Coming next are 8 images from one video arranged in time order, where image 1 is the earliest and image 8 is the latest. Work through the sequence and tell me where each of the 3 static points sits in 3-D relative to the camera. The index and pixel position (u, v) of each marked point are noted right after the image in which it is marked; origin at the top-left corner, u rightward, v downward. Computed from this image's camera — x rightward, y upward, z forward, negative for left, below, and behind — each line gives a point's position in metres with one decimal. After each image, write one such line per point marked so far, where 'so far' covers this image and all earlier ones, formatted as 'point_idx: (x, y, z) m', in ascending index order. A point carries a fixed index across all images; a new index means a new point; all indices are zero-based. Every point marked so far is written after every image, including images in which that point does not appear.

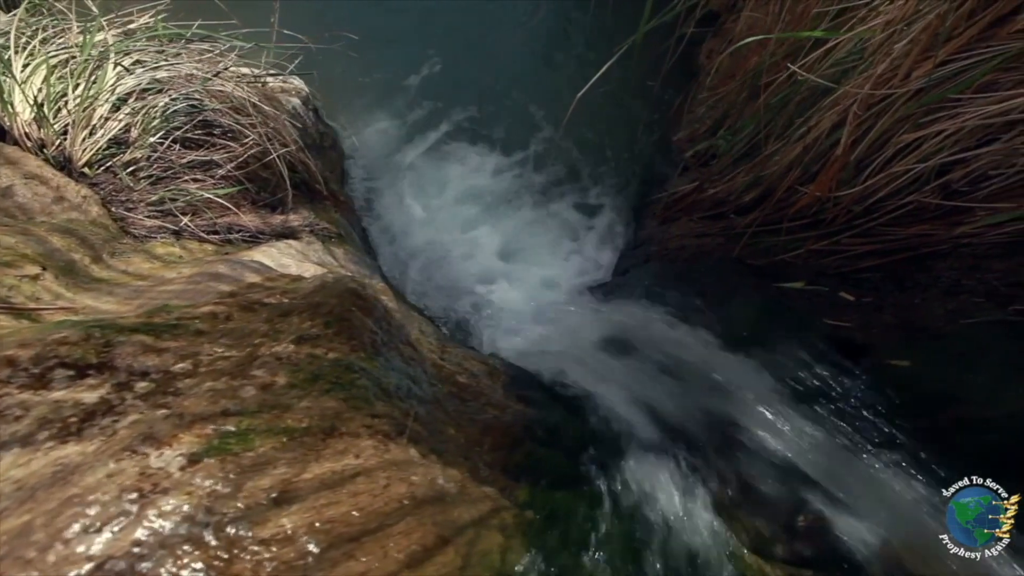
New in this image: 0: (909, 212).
0: (+3.8, +0.7, +1.9) m
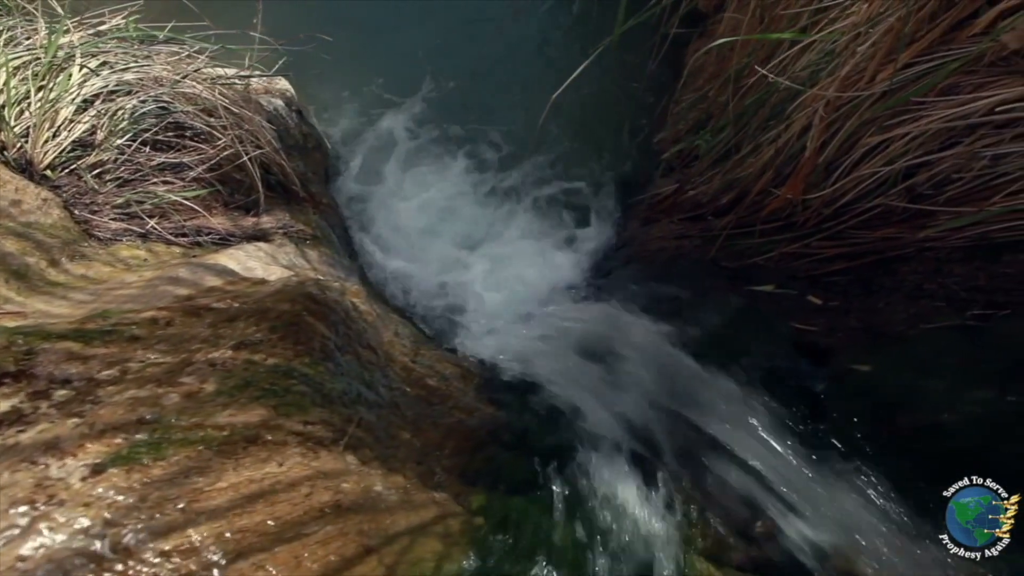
0: (+3.4, +0.7, +1.9) m
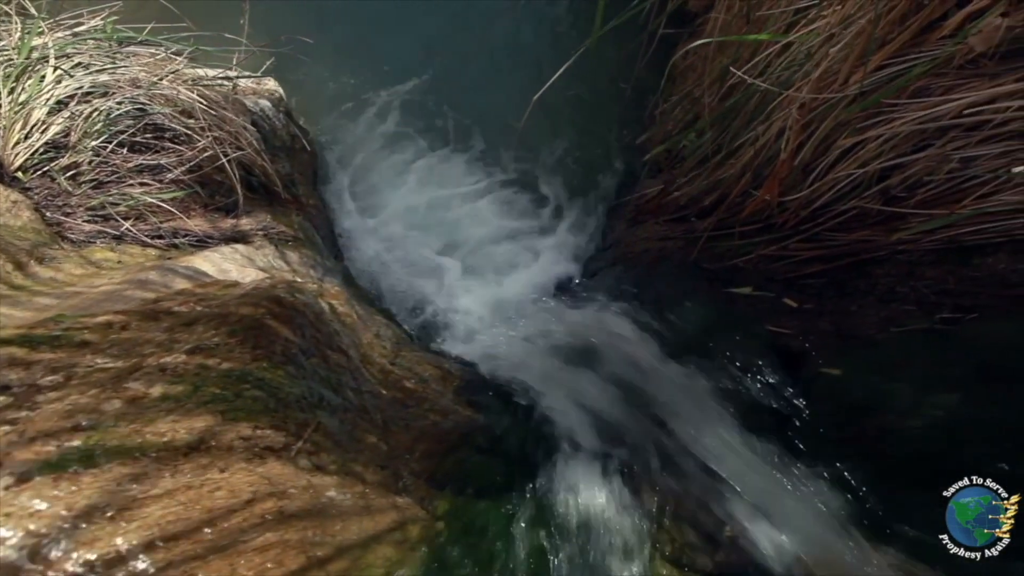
0: (+3.2, +0.7, +1.8) m
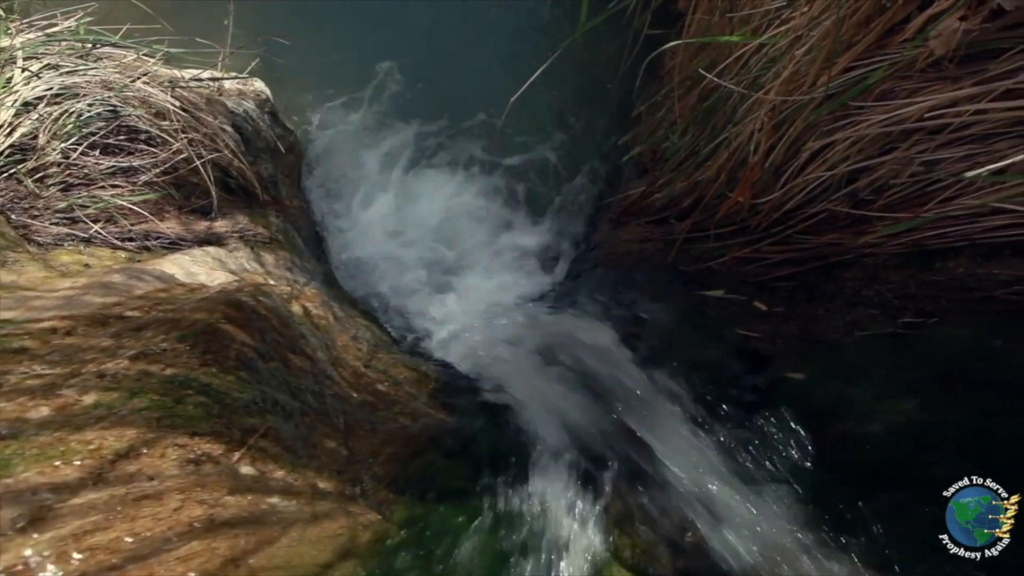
0: (+2.9, +0.6, +1.8) m
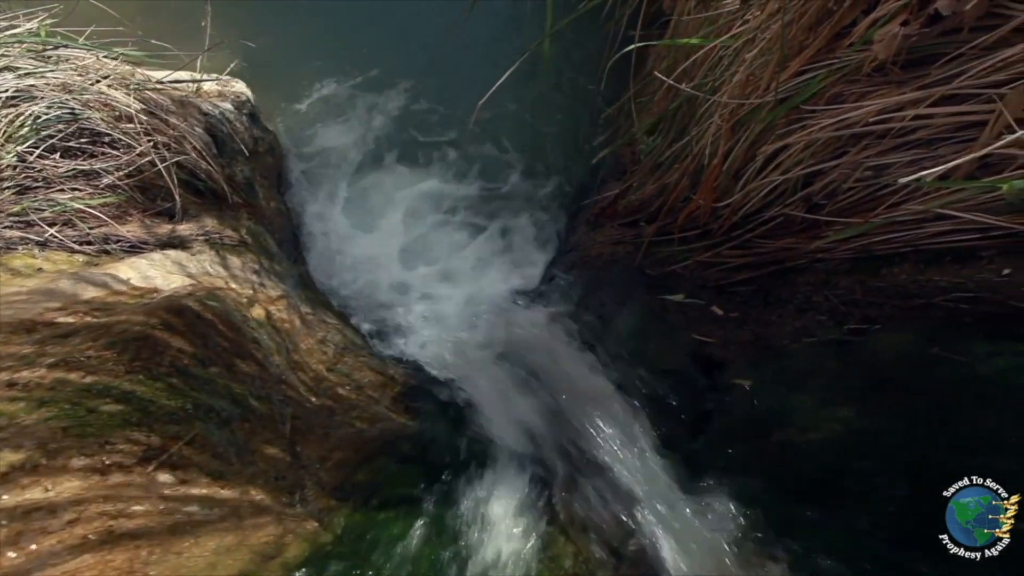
0: (+2.4, +0.6, +1.8) m
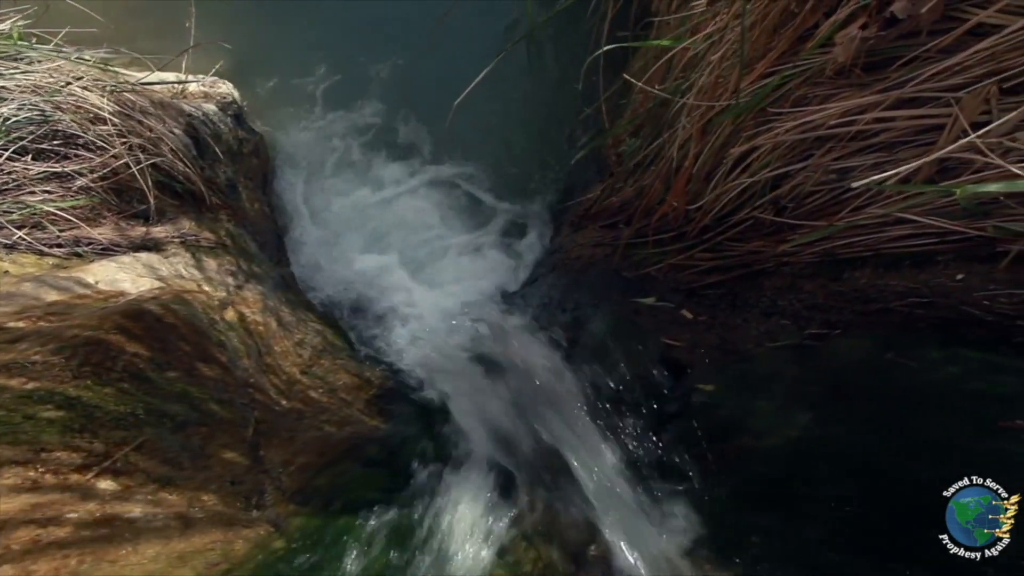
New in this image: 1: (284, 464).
0: (+2.1, +0.5, +1.8) m
1: (-2.0, -1.5, +1.7) m
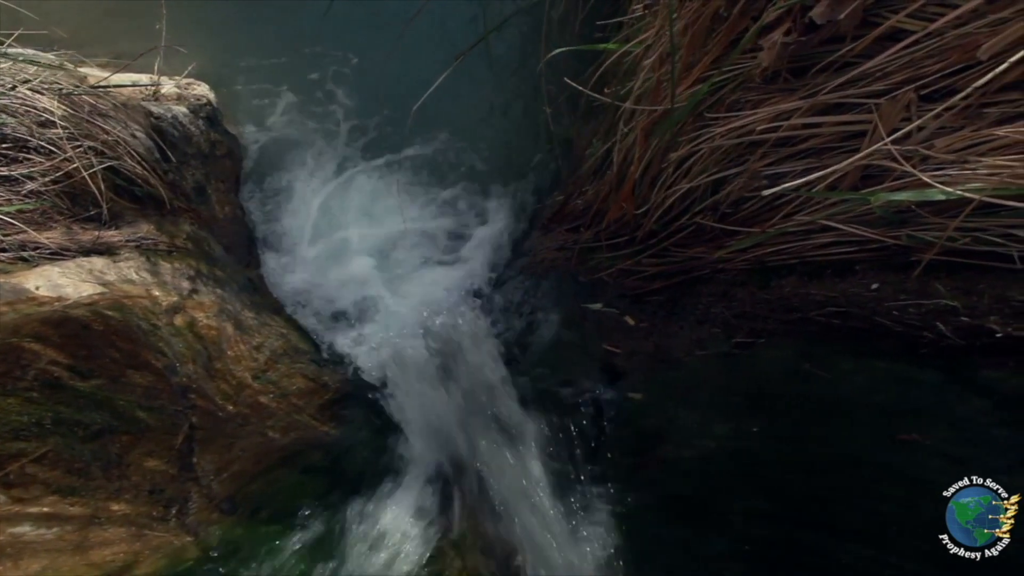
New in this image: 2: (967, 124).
0: (+1.6, +0.5, +1.8) m
1: (-2.5, -1.6, +1.7) m
2: (+2.8, +1.0, +1.2) m
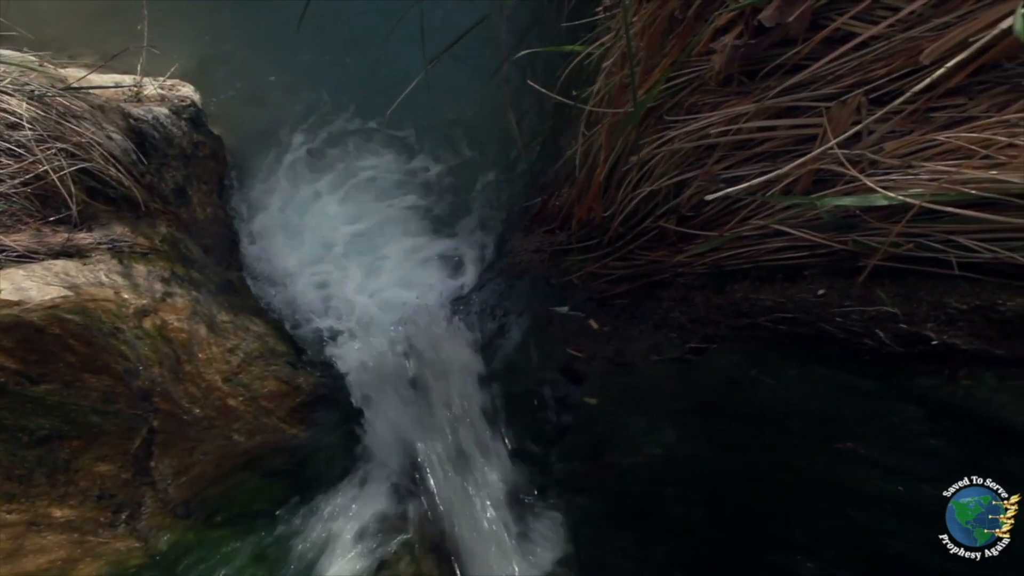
0: (+1.2, +0.5, +1.8) m
1: (-2.9, -1.6, +1.7) m
2: (+2.5, +1.0, +1.2) m
